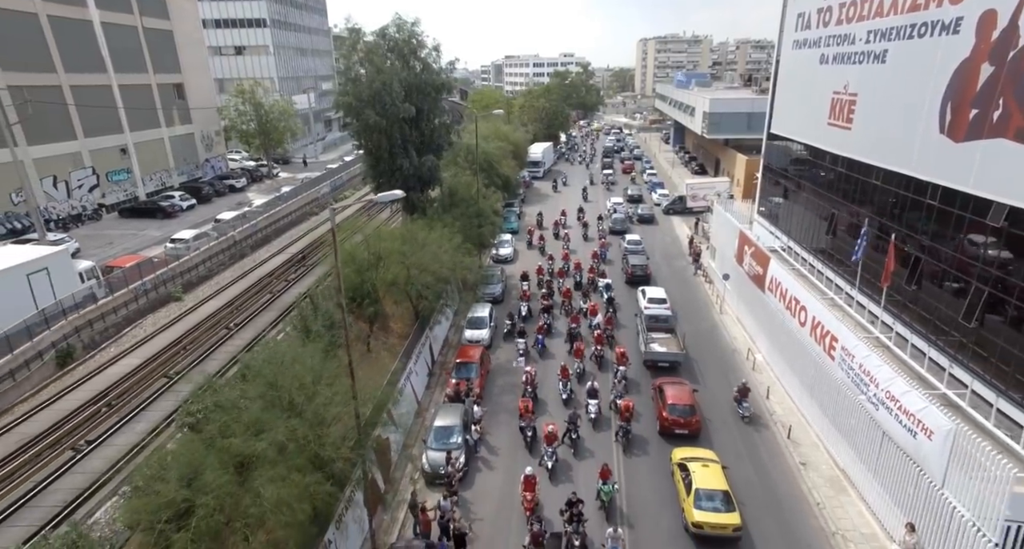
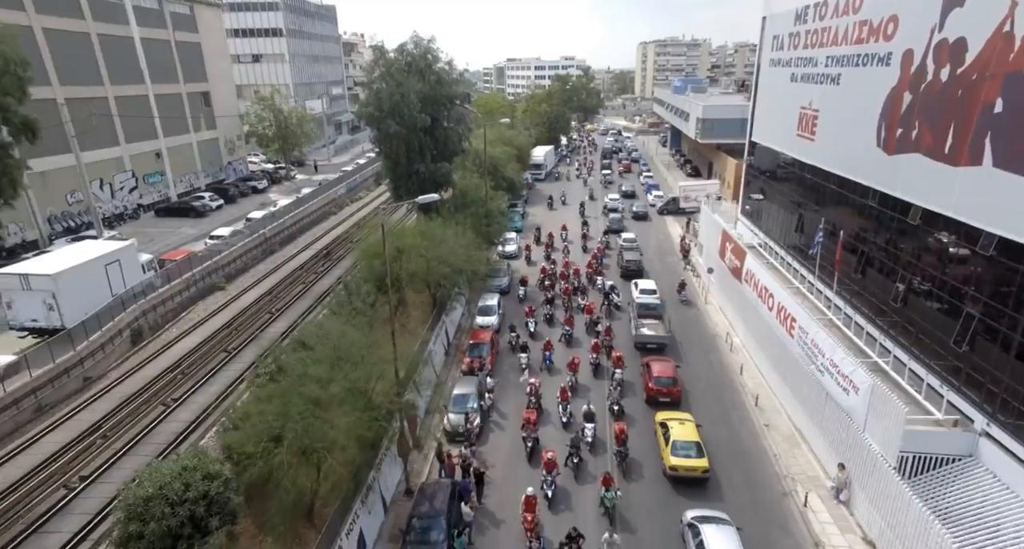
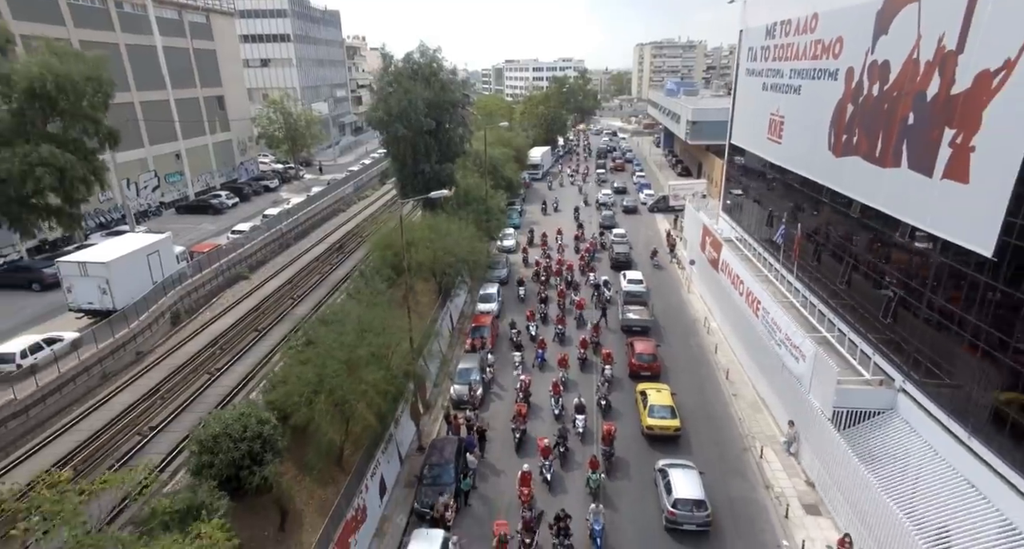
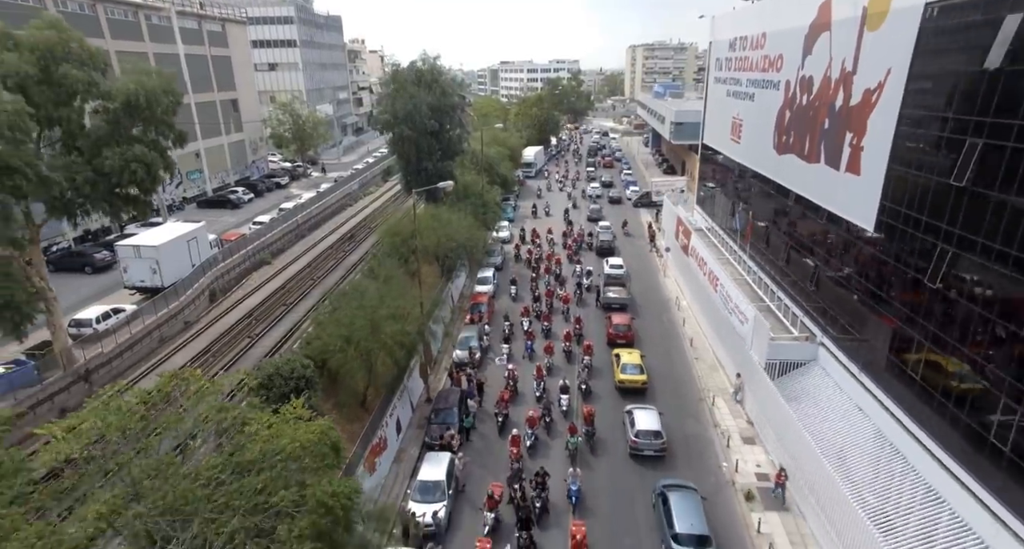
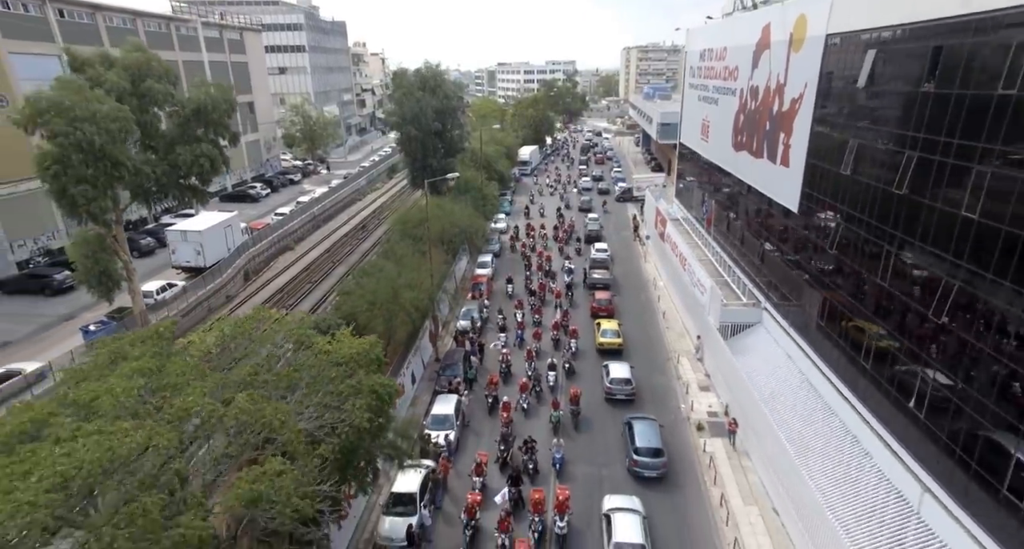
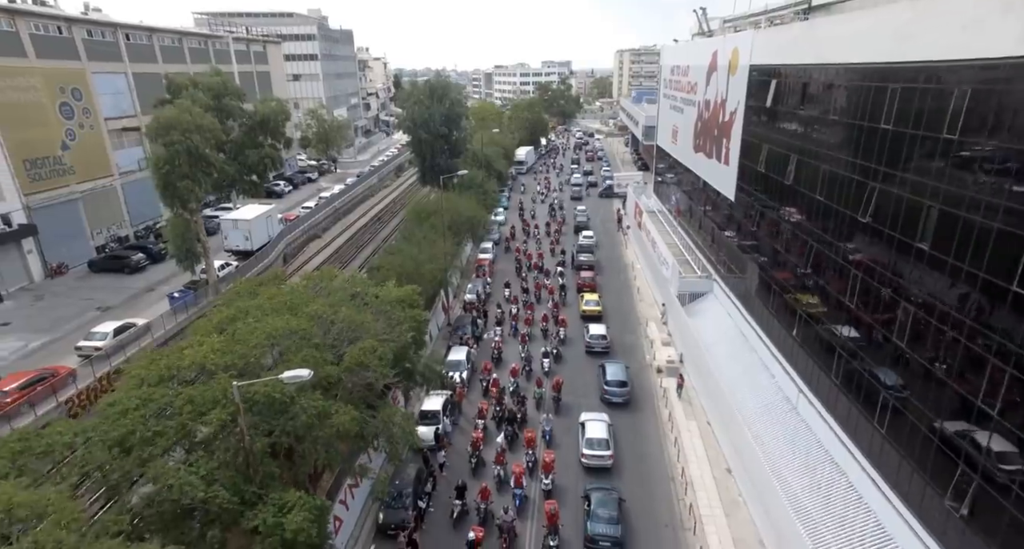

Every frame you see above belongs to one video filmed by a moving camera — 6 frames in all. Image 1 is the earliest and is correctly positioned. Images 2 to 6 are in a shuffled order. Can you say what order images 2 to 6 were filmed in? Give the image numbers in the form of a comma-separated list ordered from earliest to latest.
2, 3, 4, 5, 6
